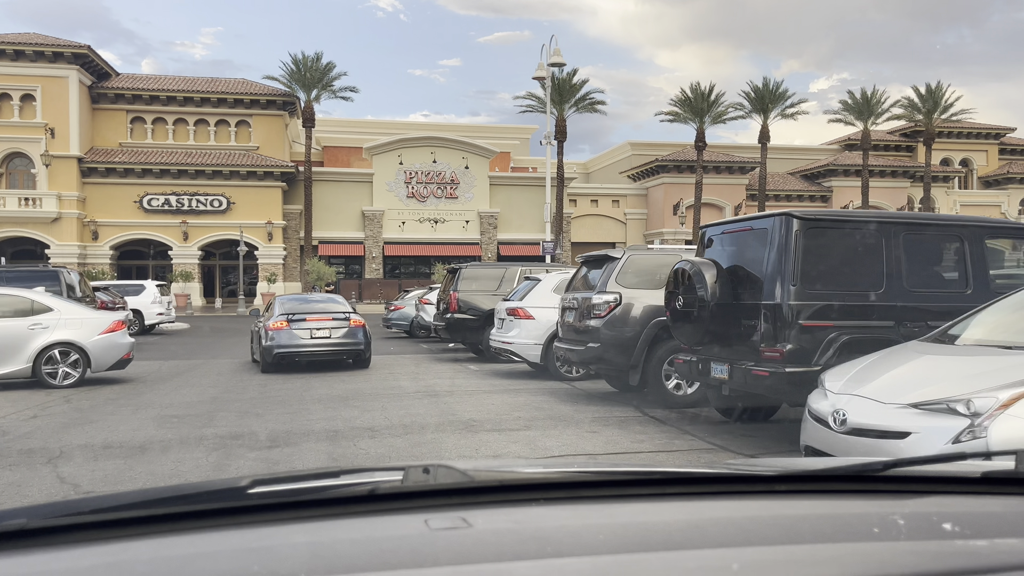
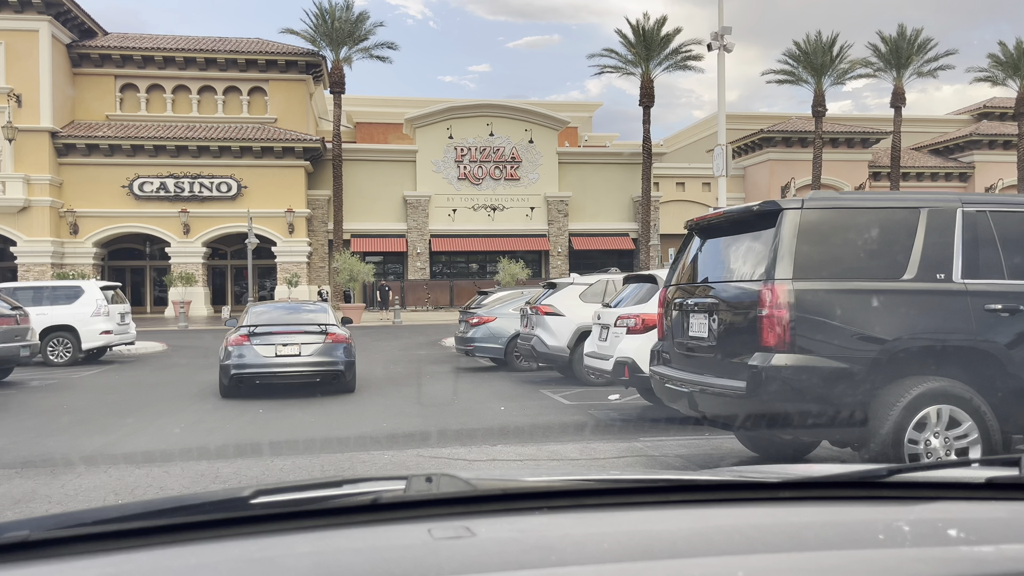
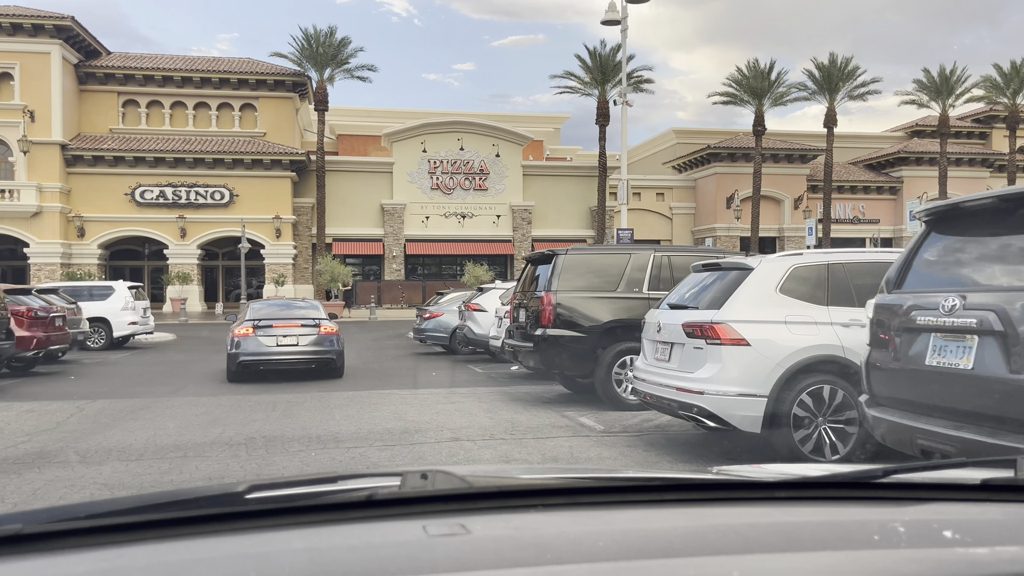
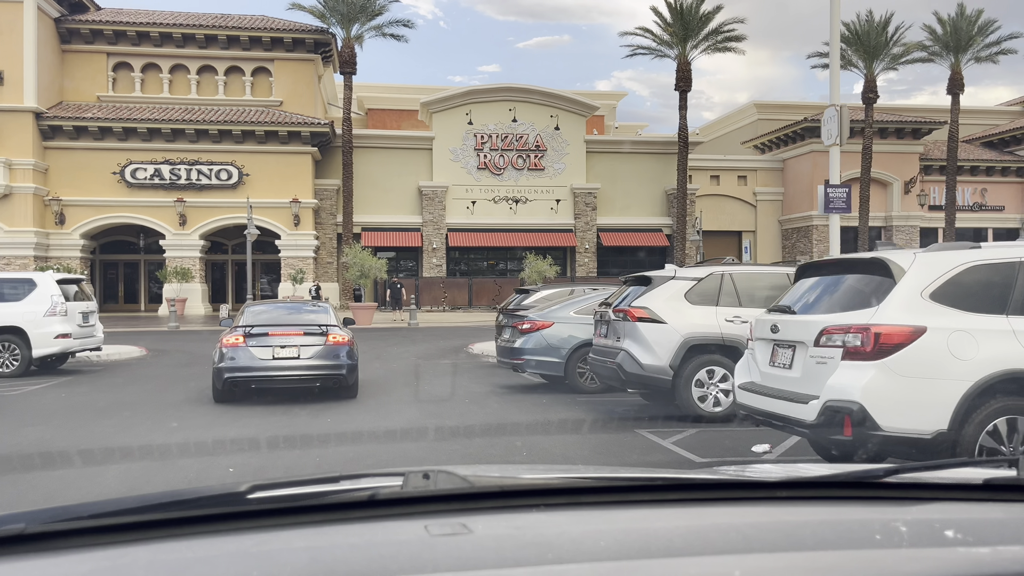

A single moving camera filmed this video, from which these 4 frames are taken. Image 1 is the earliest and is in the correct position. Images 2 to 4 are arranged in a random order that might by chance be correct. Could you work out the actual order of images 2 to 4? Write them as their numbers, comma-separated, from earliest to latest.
3, 2, 4
